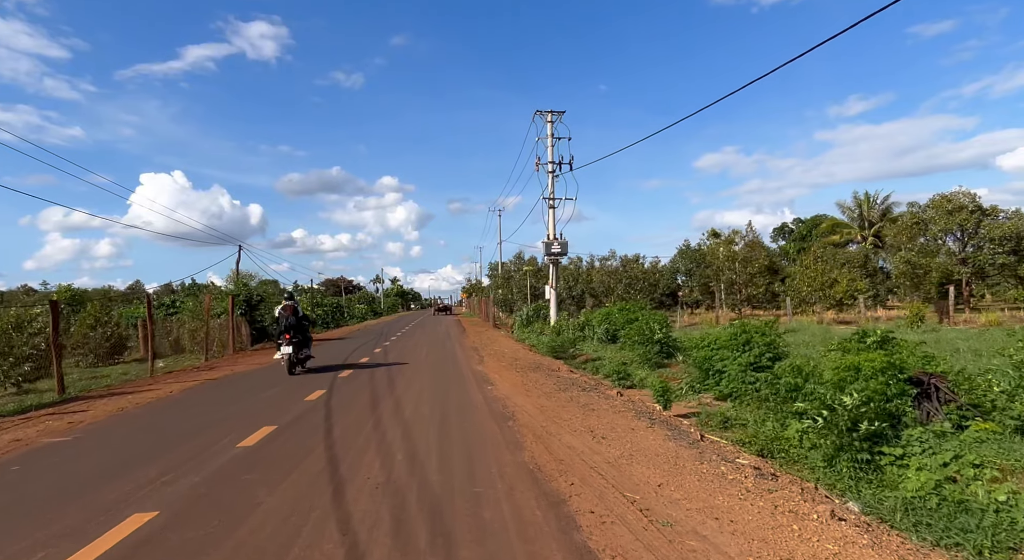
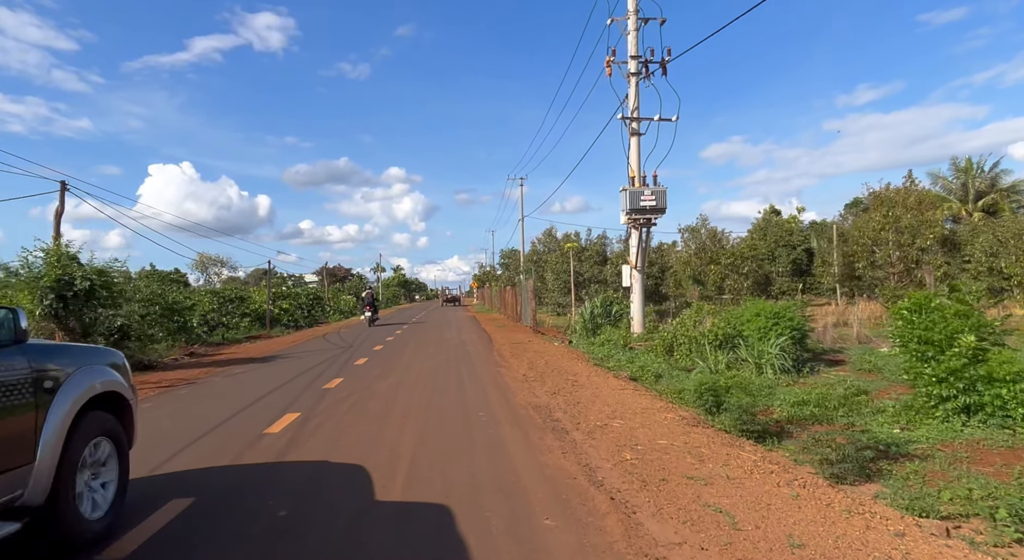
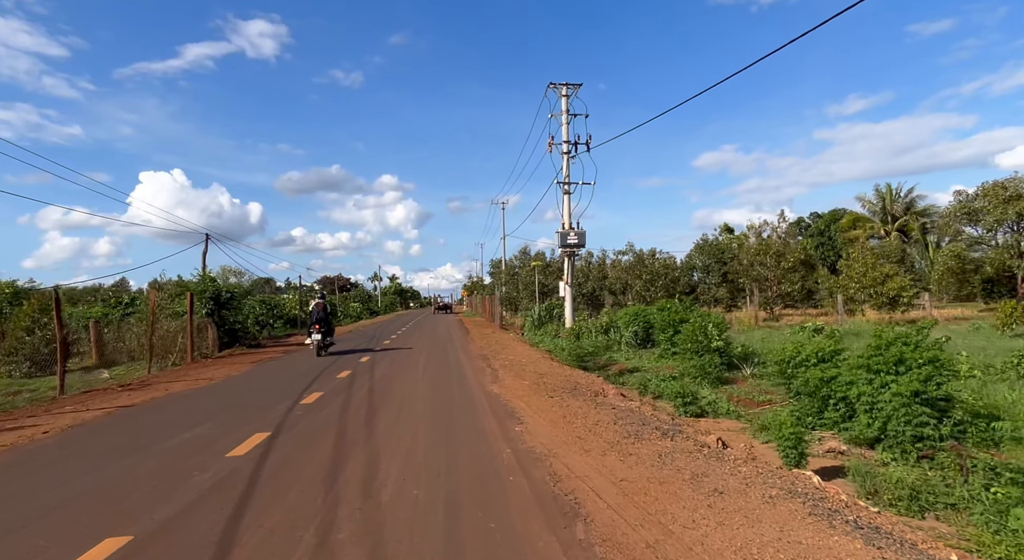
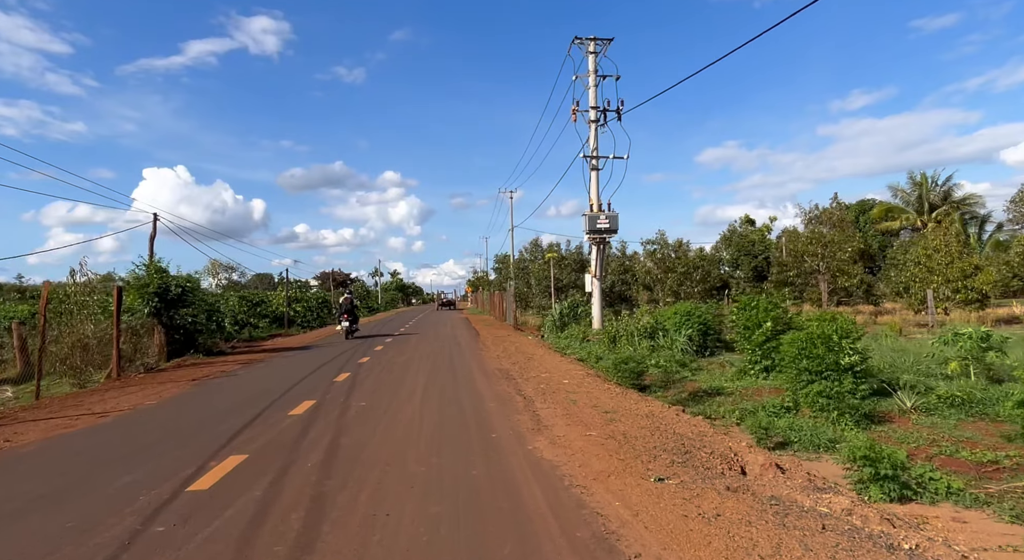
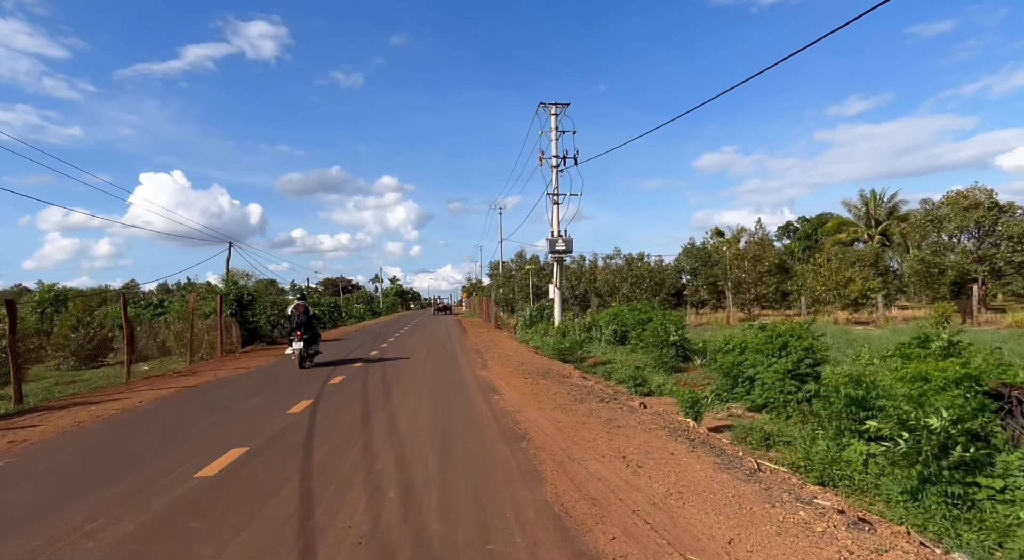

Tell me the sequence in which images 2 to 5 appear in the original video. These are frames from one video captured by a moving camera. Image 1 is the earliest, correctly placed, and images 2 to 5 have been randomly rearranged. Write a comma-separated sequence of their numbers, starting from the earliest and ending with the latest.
5, 3, 4, 2
